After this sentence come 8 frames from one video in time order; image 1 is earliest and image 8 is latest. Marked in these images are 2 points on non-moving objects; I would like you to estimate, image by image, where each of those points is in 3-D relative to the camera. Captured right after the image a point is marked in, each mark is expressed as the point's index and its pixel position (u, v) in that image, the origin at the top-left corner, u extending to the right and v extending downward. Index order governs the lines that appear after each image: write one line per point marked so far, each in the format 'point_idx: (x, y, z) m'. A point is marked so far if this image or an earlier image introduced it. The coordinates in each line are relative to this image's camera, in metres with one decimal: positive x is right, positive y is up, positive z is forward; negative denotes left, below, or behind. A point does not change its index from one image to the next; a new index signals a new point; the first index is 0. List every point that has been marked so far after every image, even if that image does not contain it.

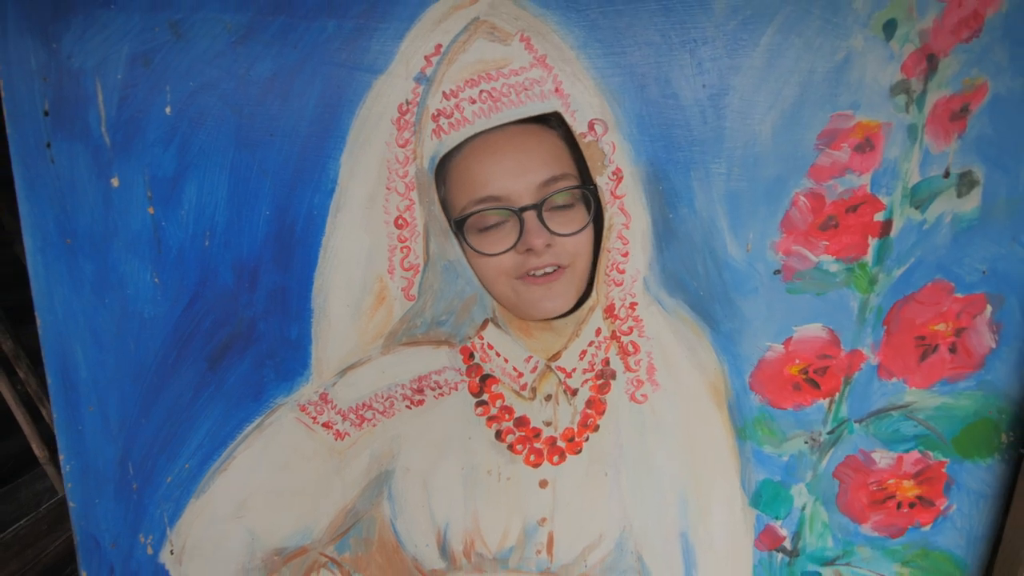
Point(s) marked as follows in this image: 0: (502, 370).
0: (0.0, -0.1, +0.6) m
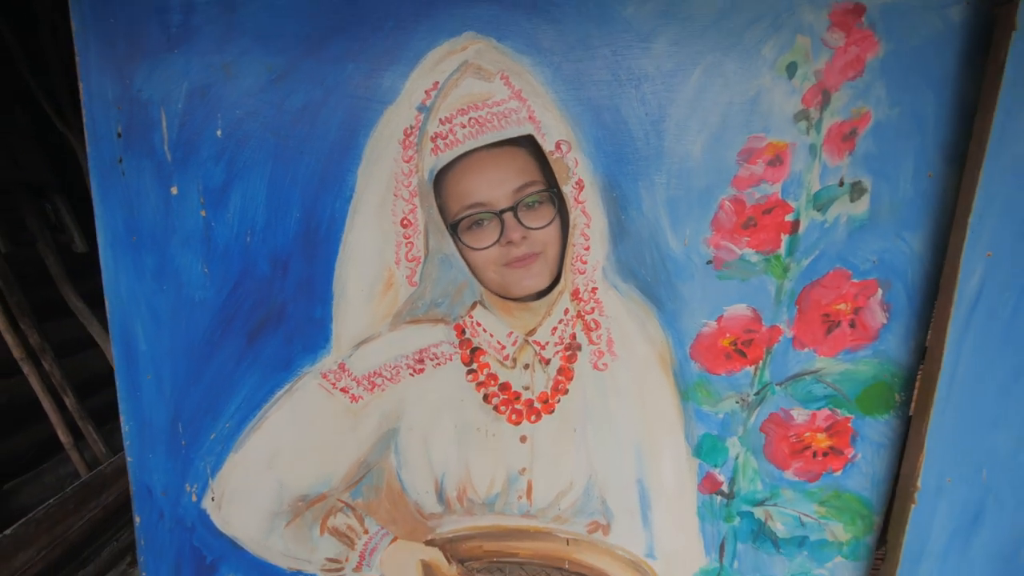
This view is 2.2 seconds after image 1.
0: (0.0, -0.1, +0.8) m
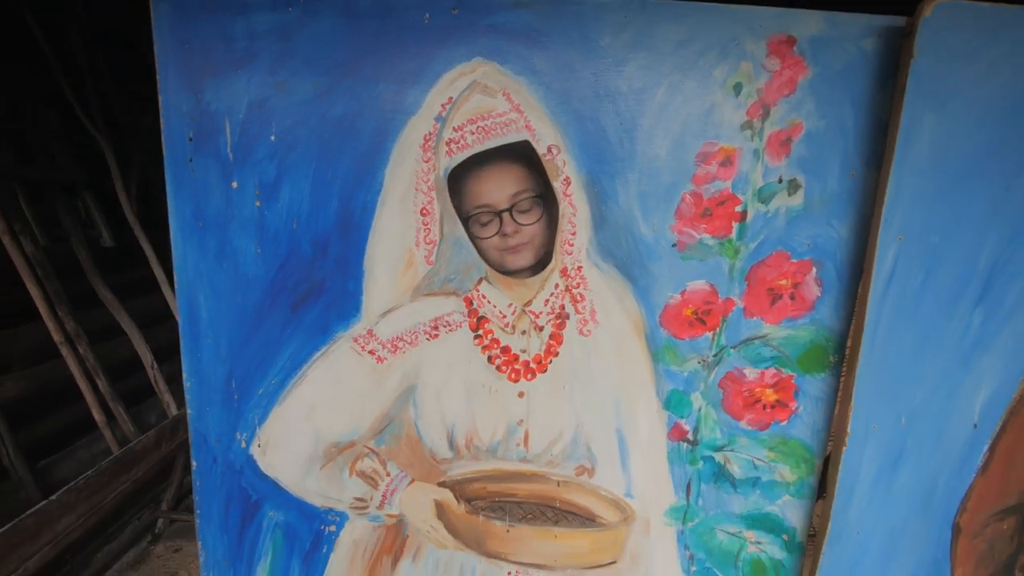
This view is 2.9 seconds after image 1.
0: (0.0, -0.1, +0.9) m
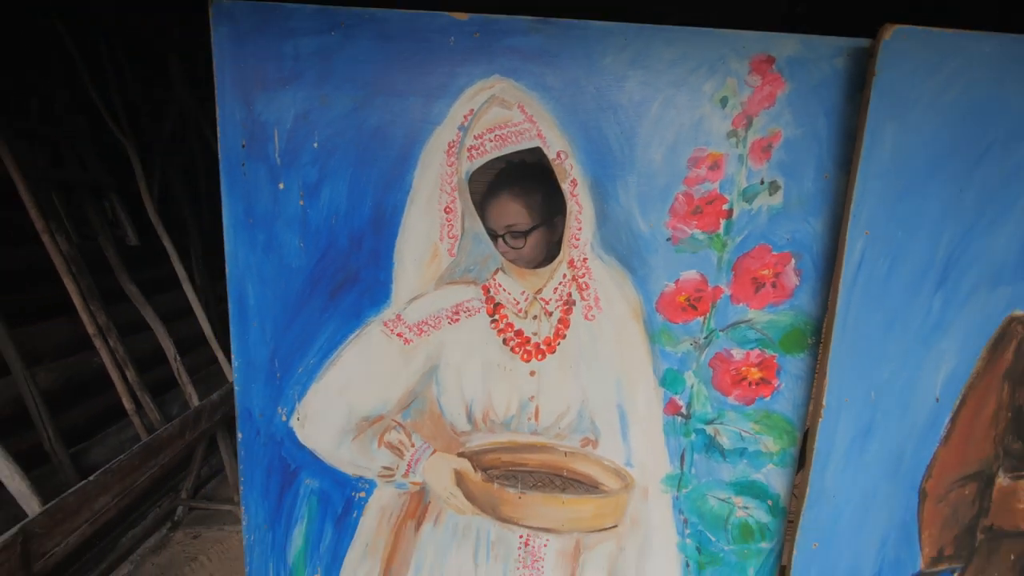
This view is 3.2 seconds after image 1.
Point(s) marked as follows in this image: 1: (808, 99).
0: (0.0, 0.0, +1.0) m
1: (+0.7, +0.4, +0.9) m
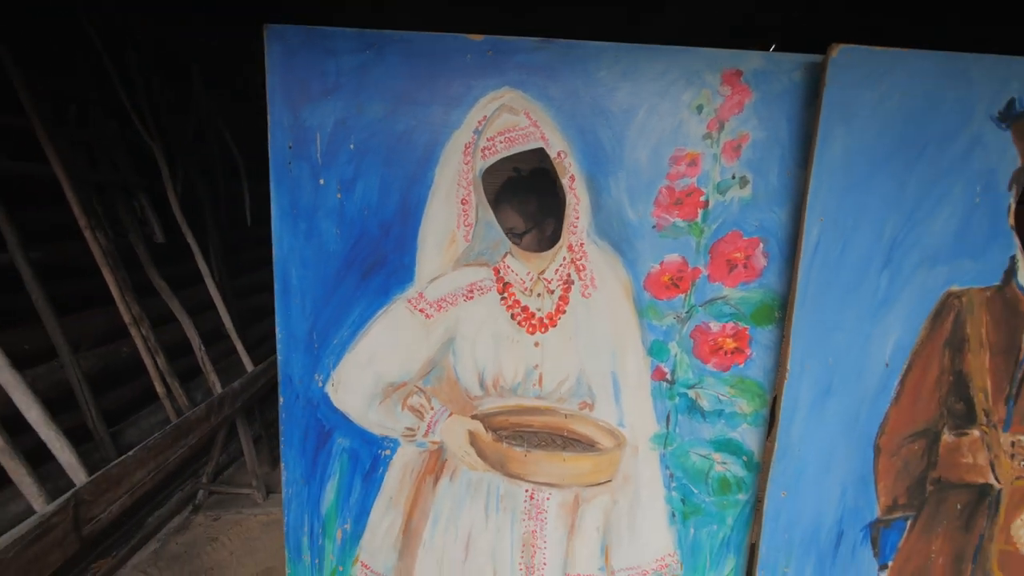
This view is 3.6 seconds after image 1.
0: (0.0, 0.0, +1.2) m
1: (+0.7, +0.5, +1.1) m
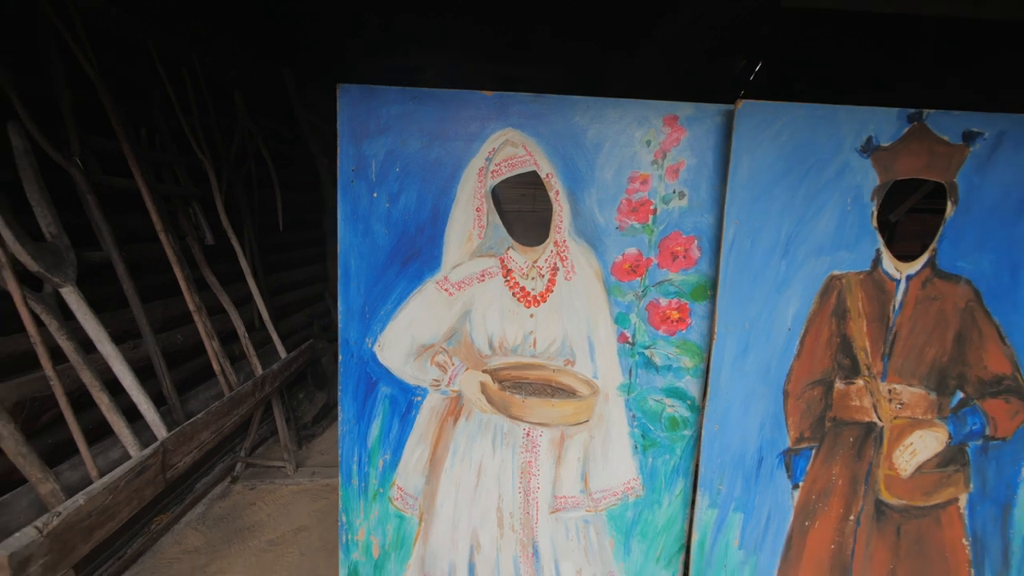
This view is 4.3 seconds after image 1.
0: (0.0, +0.1, +1.6) m
1: (+0.7, +0.6, +1.5) m
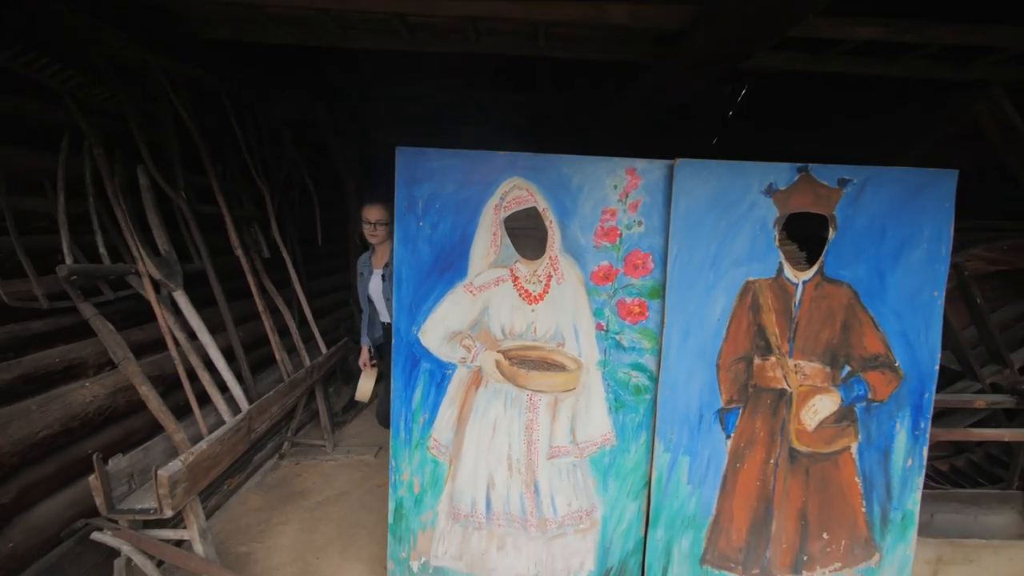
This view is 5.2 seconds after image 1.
0: (0.0, +0.1, +2.2) m
1: (+0.7, +0.5, +2.2) m
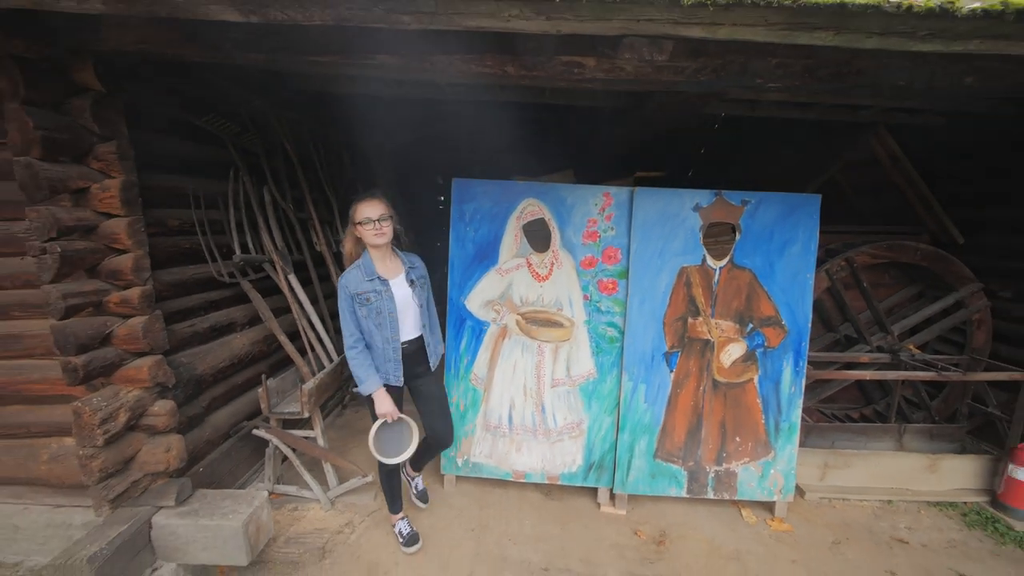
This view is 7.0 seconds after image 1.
0: (+0.2, +0.2, +3.4) m
1: (+0.9, +0.7, +3.3) m
